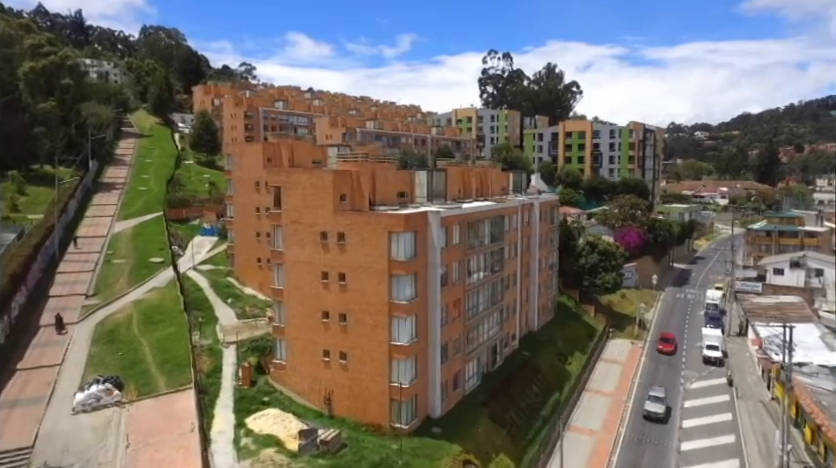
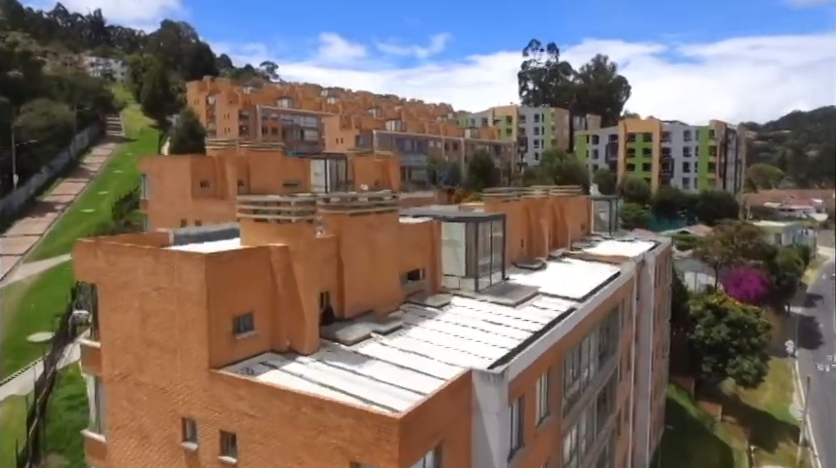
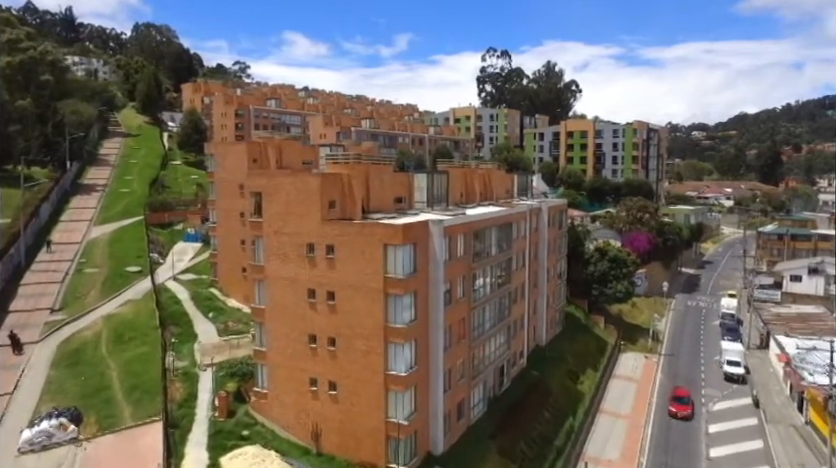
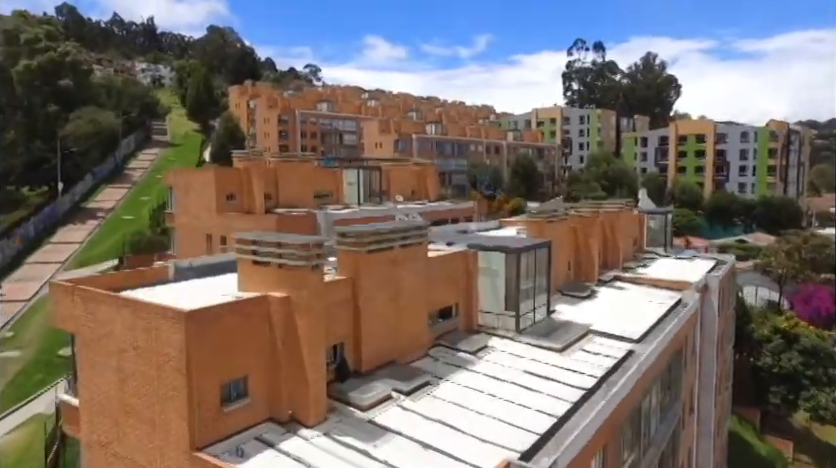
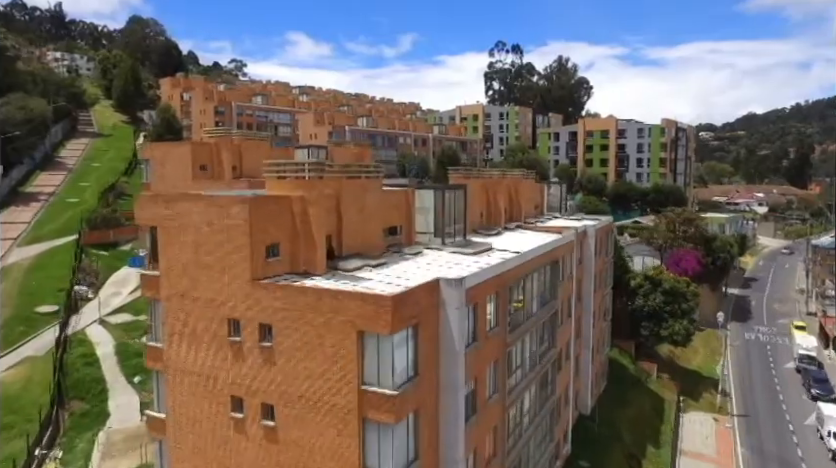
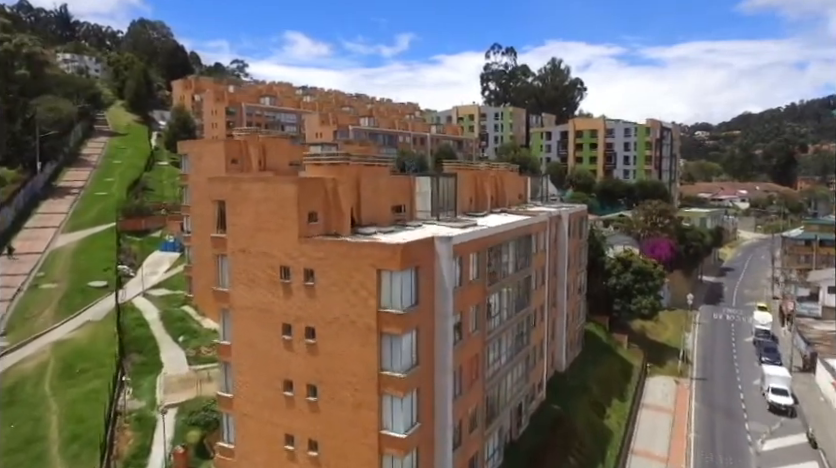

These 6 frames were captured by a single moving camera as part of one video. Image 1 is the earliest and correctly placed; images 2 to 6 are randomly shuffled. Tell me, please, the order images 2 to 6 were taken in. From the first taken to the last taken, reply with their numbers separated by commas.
3, 6, 5, 2, 4
